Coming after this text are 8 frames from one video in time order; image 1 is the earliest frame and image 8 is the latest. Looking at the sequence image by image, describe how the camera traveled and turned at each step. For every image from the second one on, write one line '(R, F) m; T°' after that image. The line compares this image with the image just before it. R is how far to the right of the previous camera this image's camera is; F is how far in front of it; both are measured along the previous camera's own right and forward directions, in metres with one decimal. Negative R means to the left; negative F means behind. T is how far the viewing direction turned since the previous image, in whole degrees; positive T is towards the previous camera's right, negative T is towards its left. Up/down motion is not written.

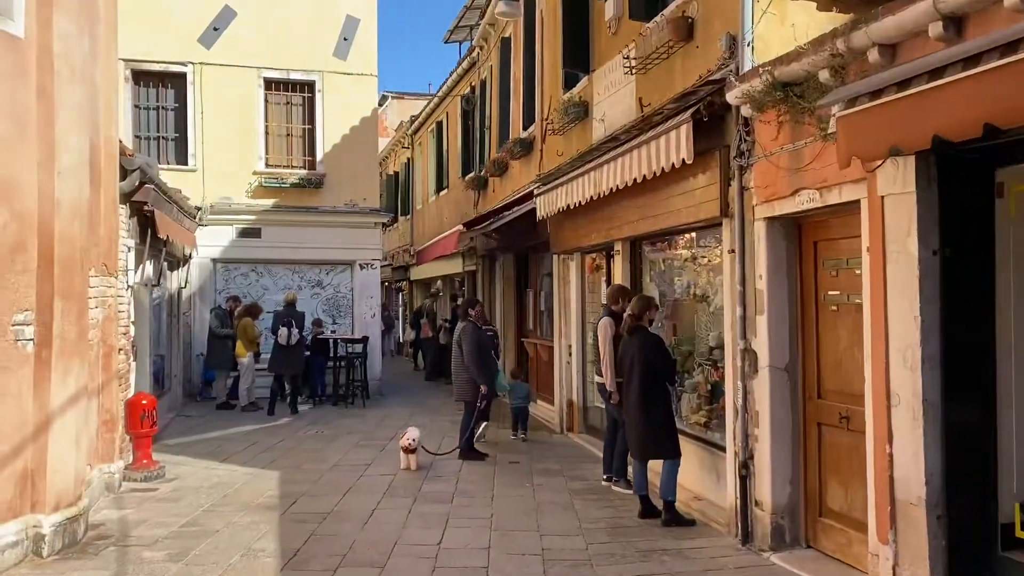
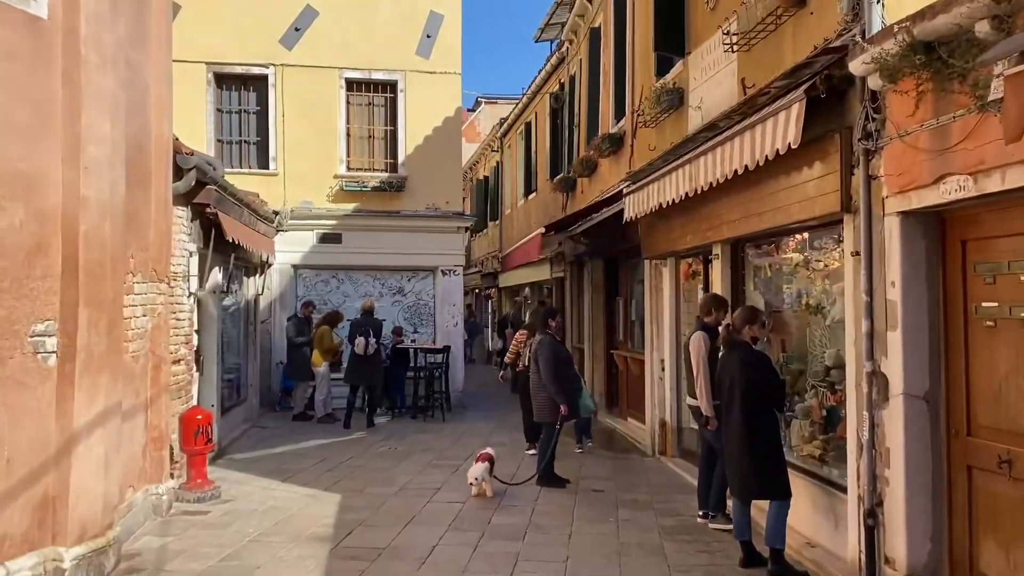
(+0.1, +0.8) m; -6°
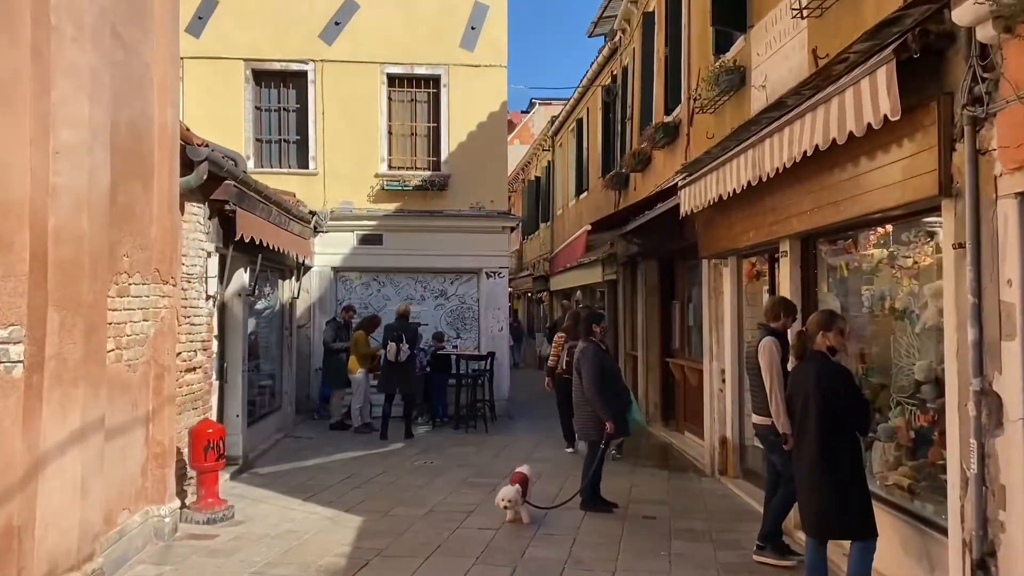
(+0.1, +0.8) m; -4°
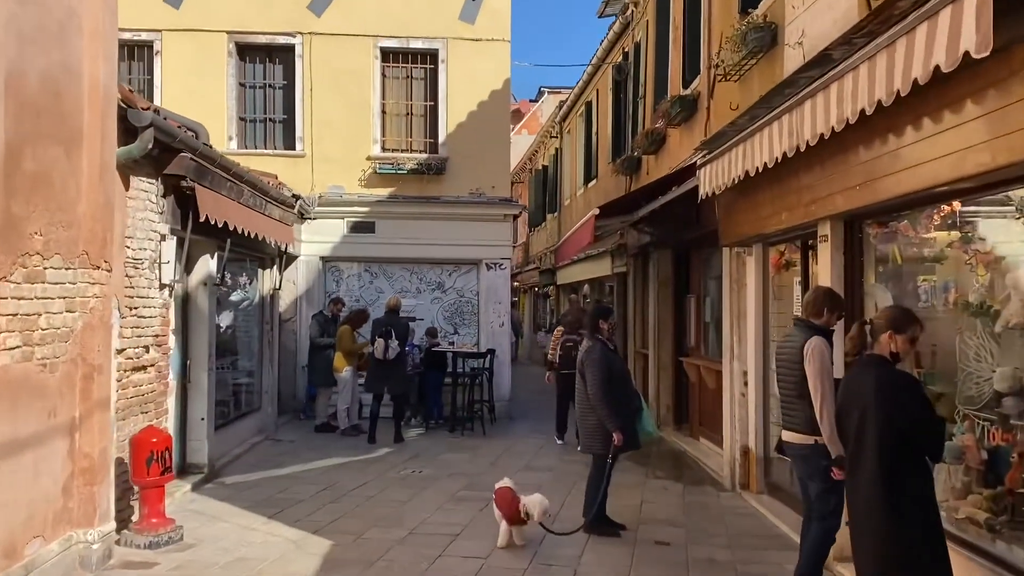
(+0.1, +1.0) m; -1°
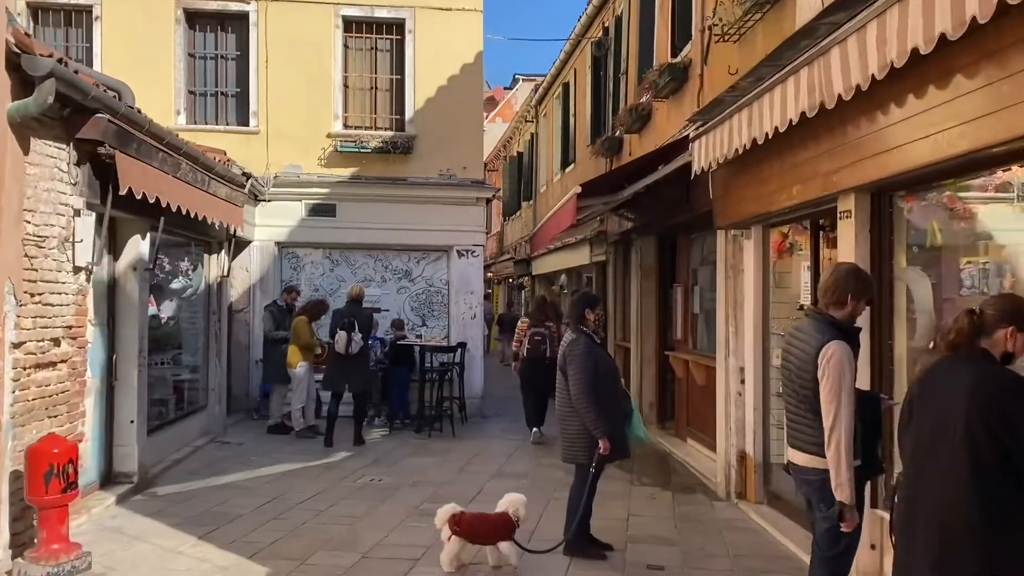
(0.0, +0.9) m; +2°
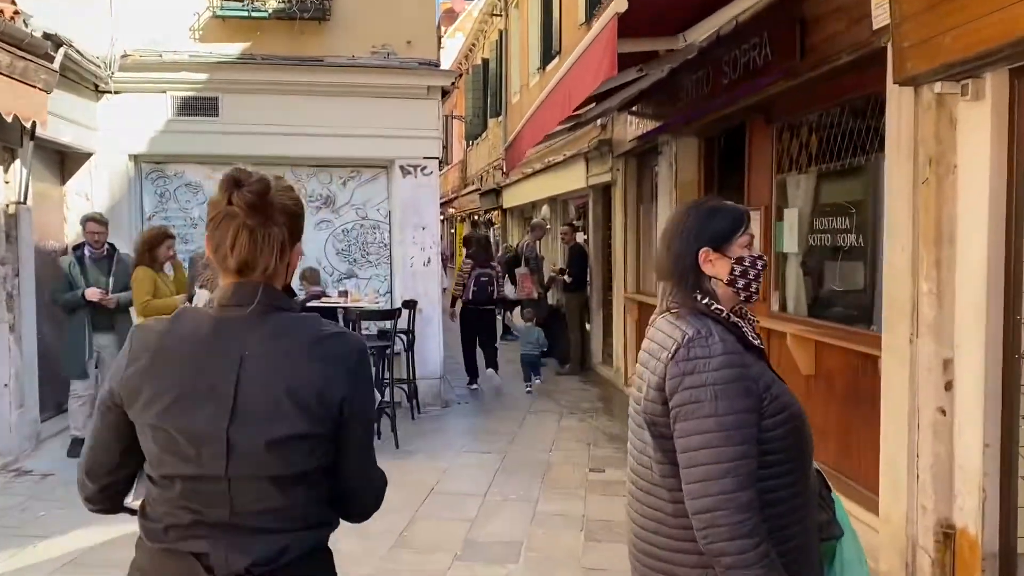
(-0.1, +3.6) m; +2°
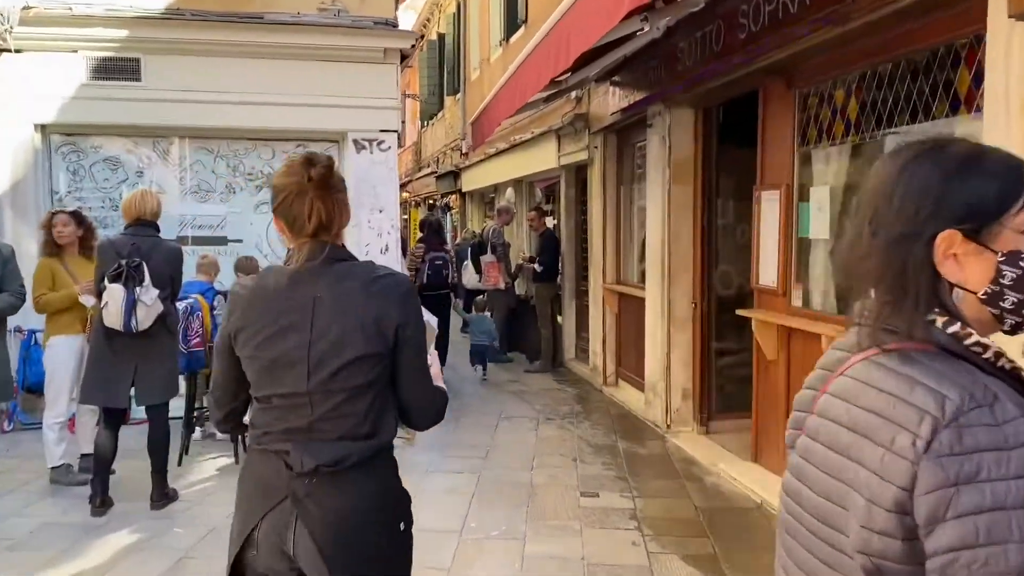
(-0.1, +0.9) m; +3°
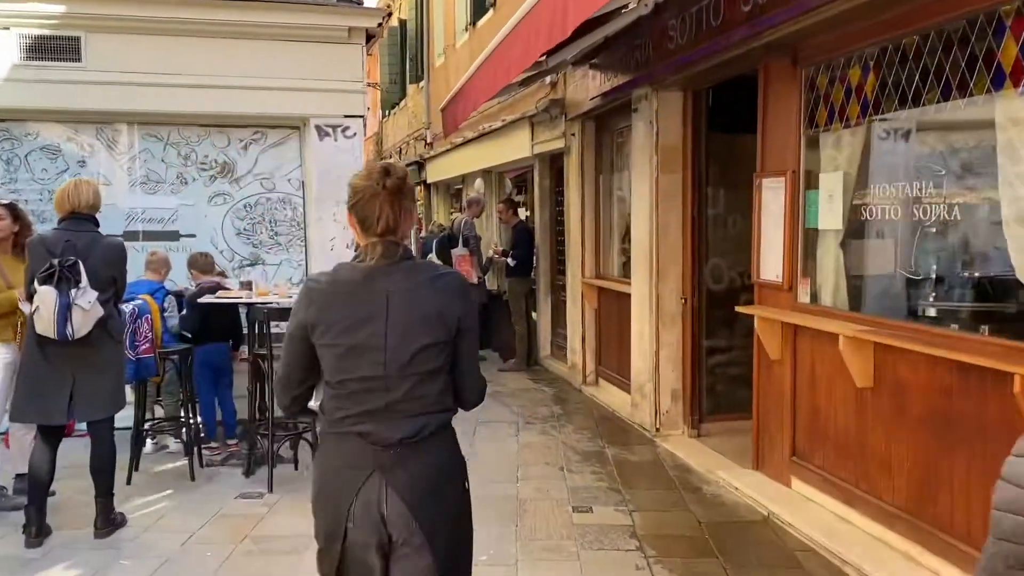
(-0.1, +0.4) m; +3°
